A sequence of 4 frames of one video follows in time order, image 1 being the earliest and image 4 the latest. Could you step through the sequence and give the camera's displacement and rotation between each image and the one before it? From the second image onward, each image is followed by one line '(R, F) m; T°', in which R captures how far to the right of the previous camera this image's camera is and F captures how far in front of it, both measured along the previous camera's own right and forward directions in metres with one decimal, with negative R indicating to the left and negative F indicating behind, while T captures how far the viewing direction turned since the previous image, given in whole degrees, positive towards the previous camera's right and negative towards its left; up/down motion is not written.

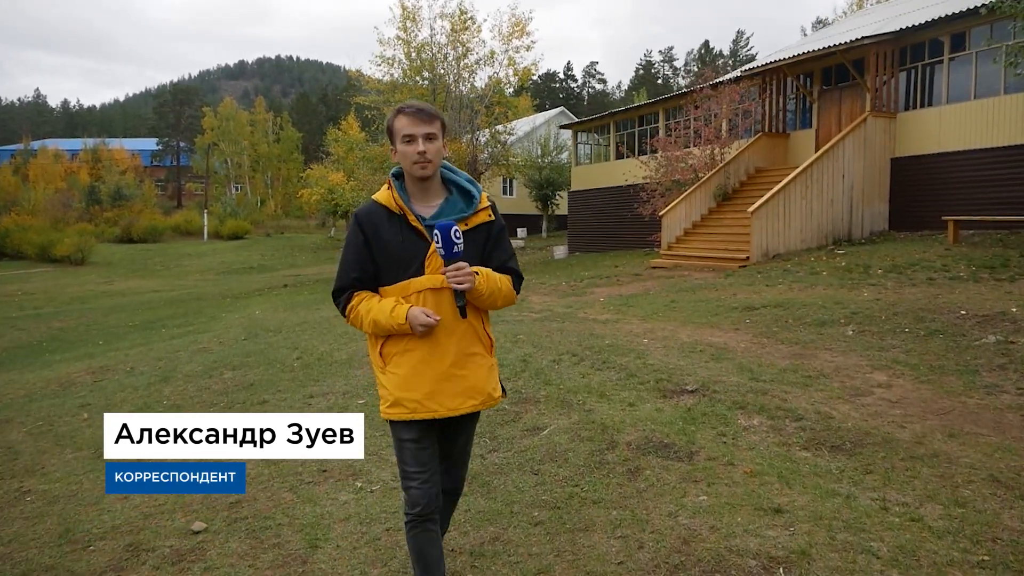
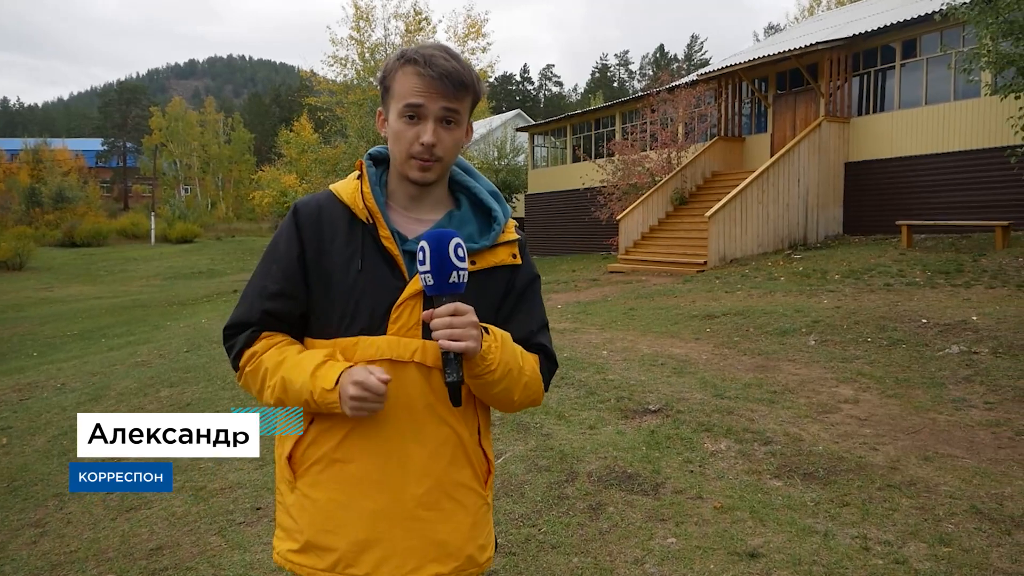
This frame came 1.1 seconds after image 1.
(0.0, +0.3) m; +3°
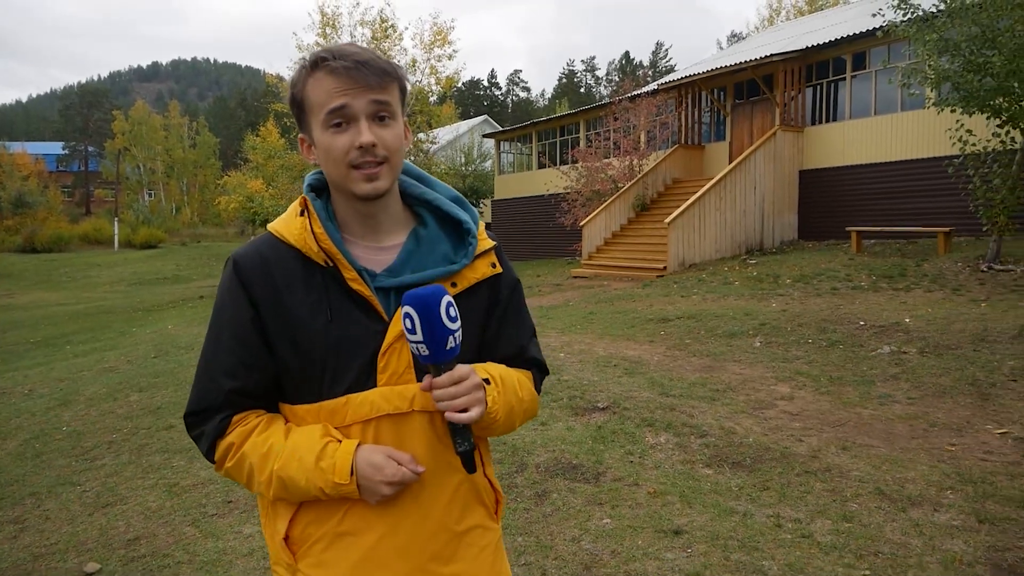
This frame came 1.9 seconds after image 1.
(+0.1, -0.3) m; +2°
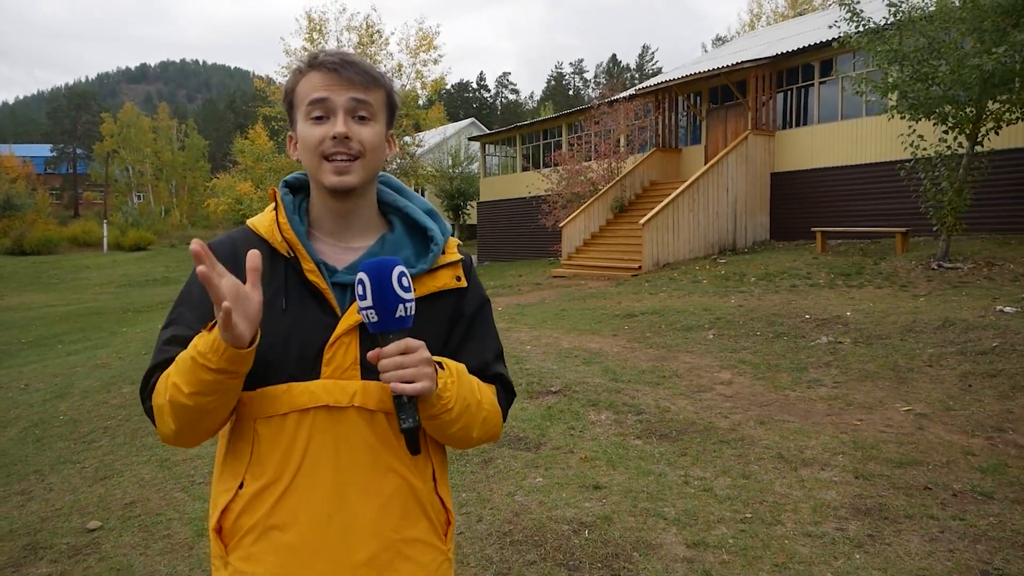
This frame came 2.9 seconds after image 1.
(+0.2, -0.6) m; +1°
